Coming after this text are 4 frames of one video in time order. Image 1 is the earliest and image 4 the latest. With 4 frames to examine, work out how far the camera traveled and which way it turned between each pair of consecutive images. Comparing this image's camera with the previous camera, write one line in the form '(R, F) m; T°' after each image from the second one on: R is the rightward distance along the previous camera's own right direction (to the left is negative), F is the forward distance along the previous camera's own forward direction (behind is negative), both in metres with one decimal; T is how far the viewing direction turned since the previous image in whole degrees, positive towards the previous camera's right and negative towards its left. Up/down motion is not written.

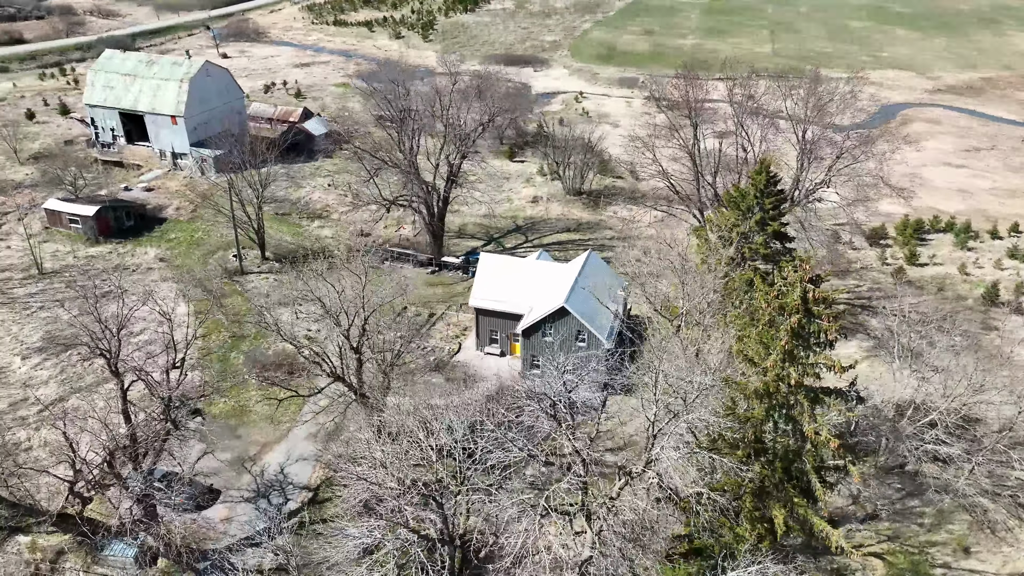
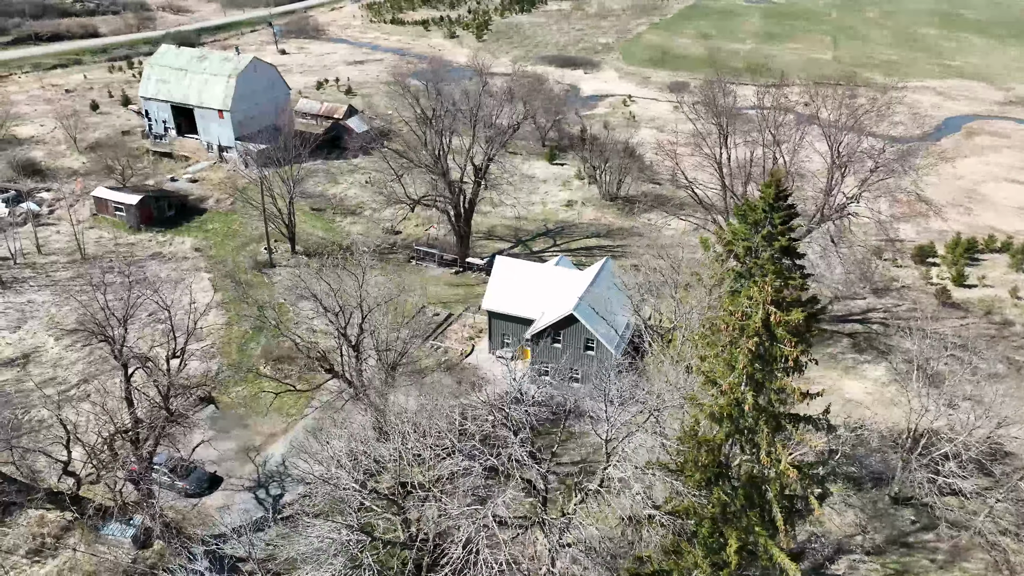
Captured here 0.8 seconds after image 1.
(+1.4, +0.1) m; -4°
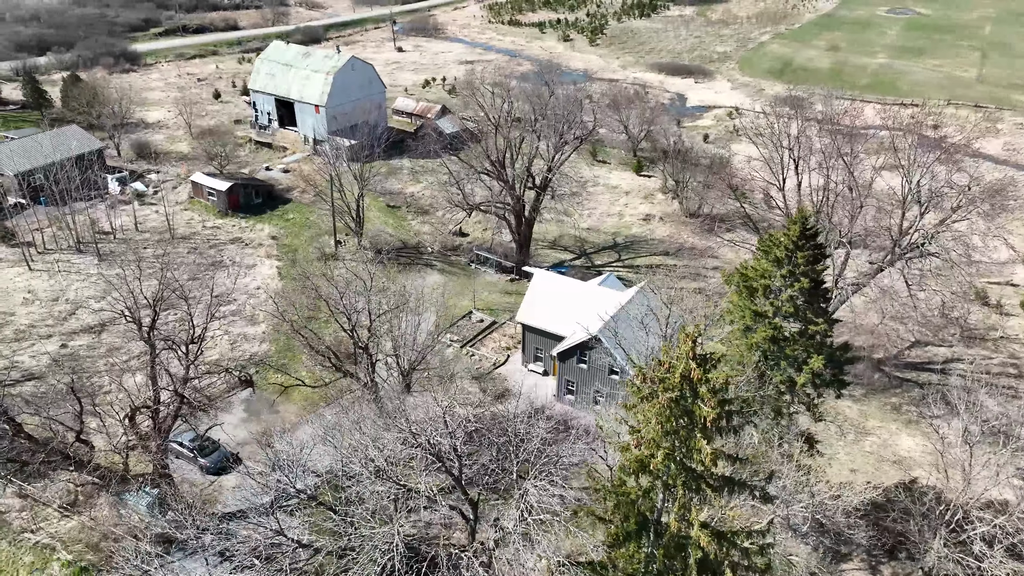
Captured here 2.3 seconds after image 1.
(+2.6, +0.4) m; -9°
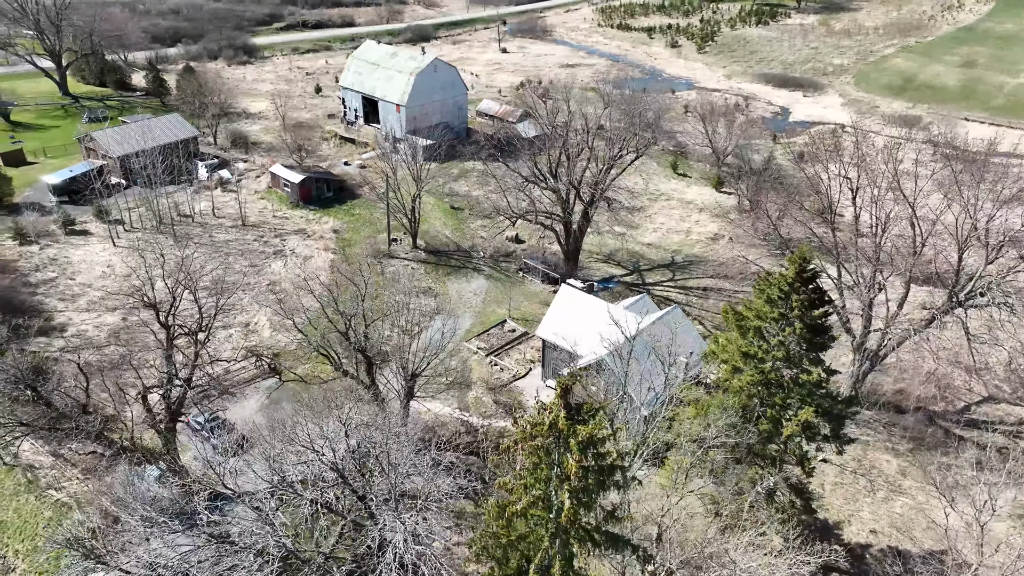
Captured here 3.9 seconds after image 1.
(+2.9, +0.4) m; -8°
